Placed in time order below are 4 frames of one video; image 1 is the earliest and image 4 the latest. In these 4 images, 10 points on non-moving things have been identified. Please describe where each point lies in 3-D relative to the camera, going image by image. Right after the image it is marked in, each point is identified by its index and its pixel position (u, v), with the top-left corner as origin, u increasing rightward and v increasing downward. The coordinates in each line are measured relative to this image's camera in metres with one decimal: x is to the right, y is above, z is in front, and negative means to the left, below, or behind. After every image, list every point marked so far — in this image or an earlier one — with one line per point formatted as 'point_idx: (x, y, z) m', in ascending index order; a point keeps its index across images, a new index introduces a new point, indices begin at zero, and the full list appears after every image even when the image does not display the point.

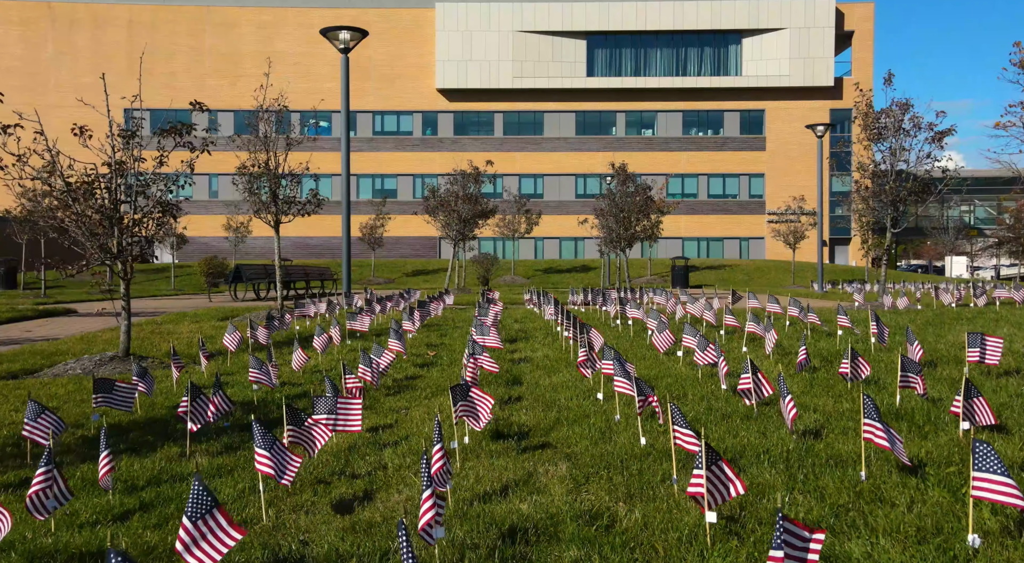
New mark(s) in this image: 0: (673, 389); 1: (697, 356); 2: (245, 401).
0: (+1.5, -1.0, +10.0) m
1: (+2.0, -0.8, +11.2) m
2: (-2.7, -1.2, +10.6) m
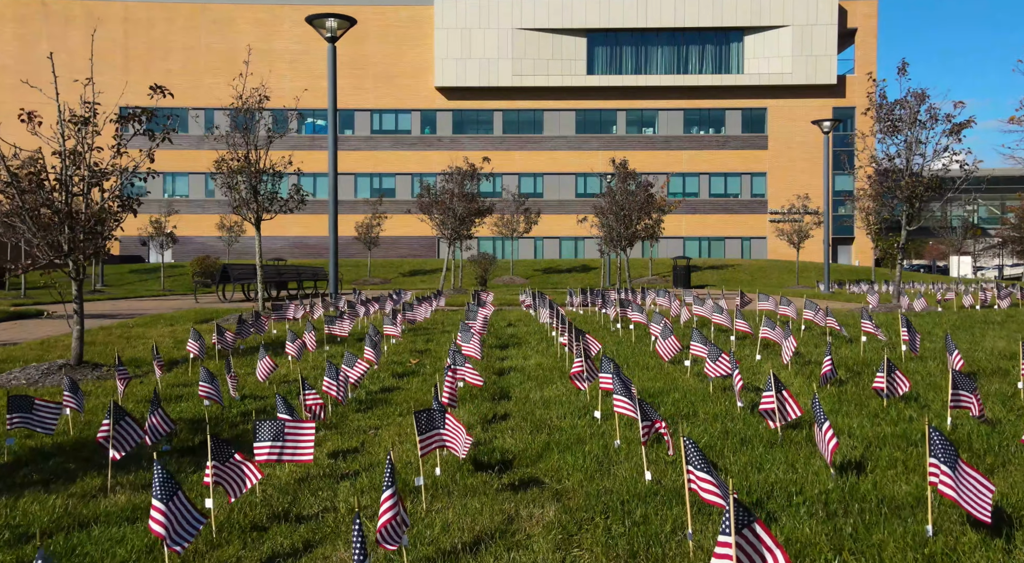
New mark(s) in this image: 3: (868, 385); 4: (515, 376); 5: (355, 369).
0: (+1.4, -1.0, +8.7) m
1: (+1.8, -0.8, +9.9) m
2: (-2.8, -1.3, +9.3) m
3: (+3.2, -0.9, +9.3) m
4: (0.0, -1.0, +11.4) m
5: (-1.6, -0.9, +10.8) m
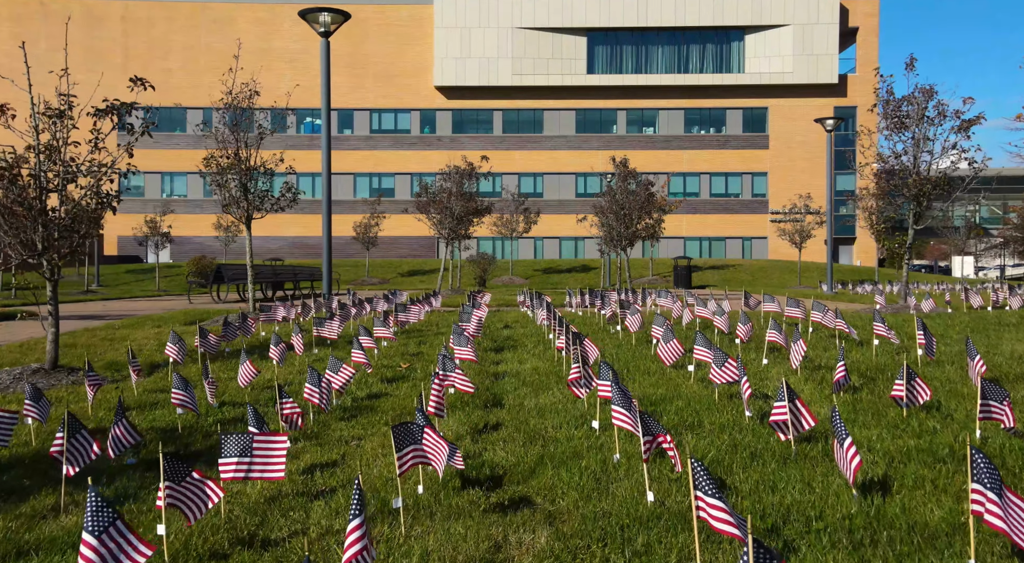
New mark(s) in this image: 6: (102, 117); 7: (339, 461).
0: (+1.3, -1.0, +8.1) m
1: (+1.8, -0.8, +9.3) m
2: (-2.9, -1.3, +8.7) m
3: (+3.1, -0.9, +8.8) m
4: (0.0, -1.0, +10.9) m
5: (-1.7, -0.9, +10.2) m
6: (-5.2, +2.1, +13.5) m
7: (-1.2, -1.3, +7.6) m
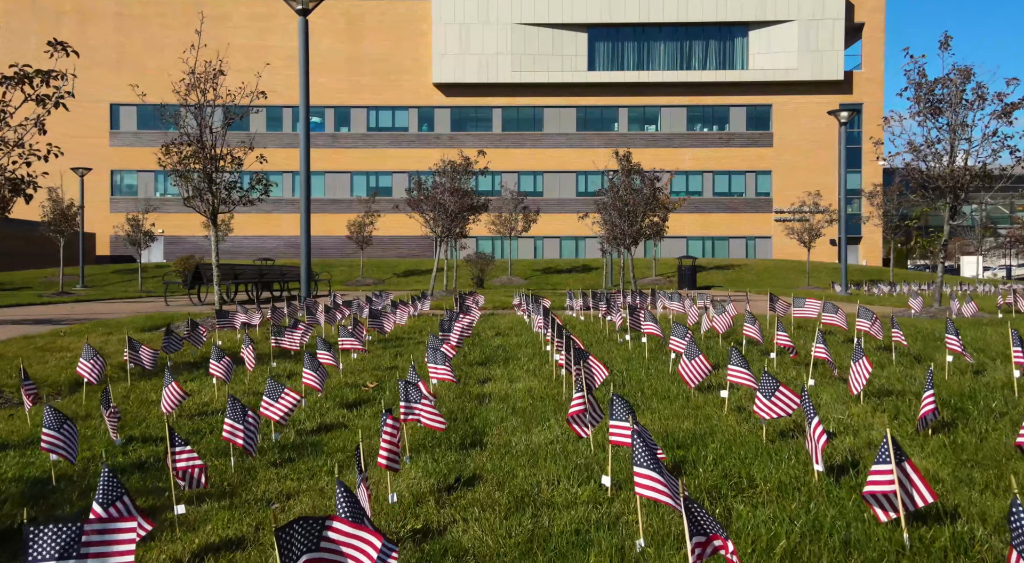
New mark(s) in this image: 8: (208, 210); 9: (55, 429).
0: (+1.2, -1.1, +5.9) m
1: (+1.7, -0.8, +7.1) m
2: (-3.0, -1.3, +6.5) m
3: (+3.0, -0.9, +6.6) m
4: (-0.1, -1.0, +8.7) m
5: (-1.8, -0.9, +8.1) m
6: (-5.3, +2.1, +11.3) m
7: (-1.4, -1.3, +5.4) m
8: (-5.6, +1.4, +19.5) m
9: (-2.9, -0.9, +6.8) m
